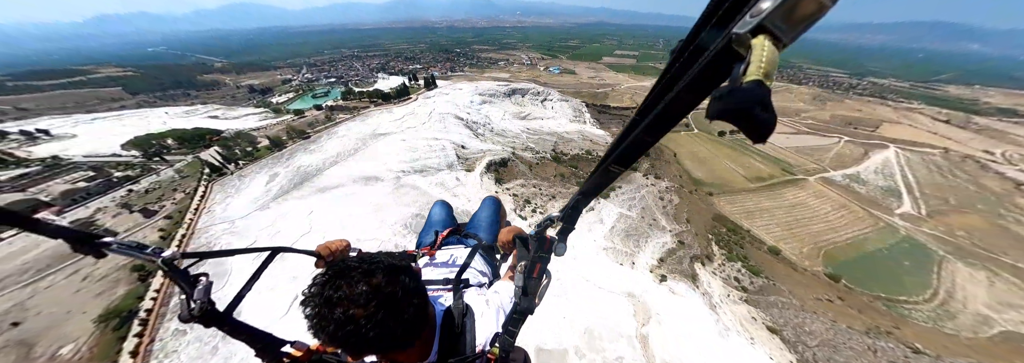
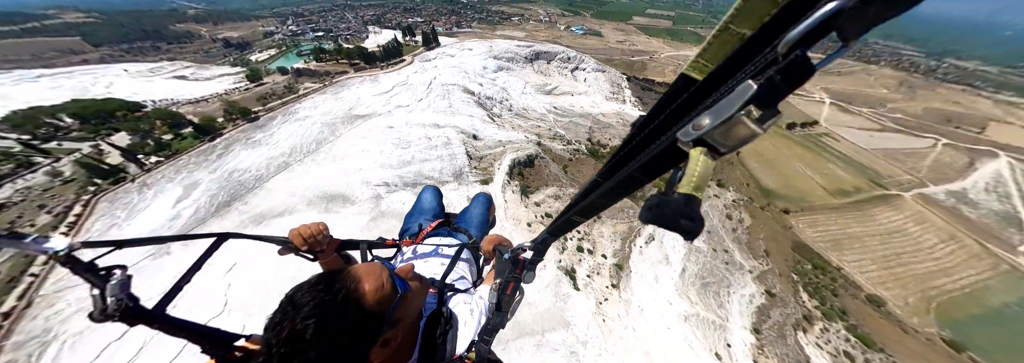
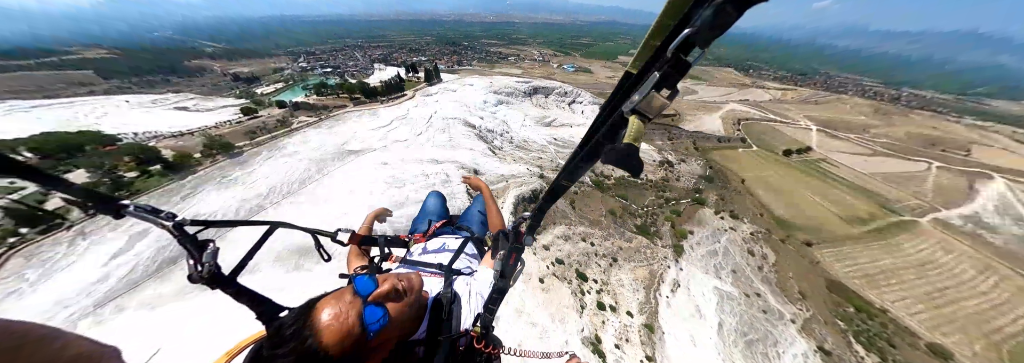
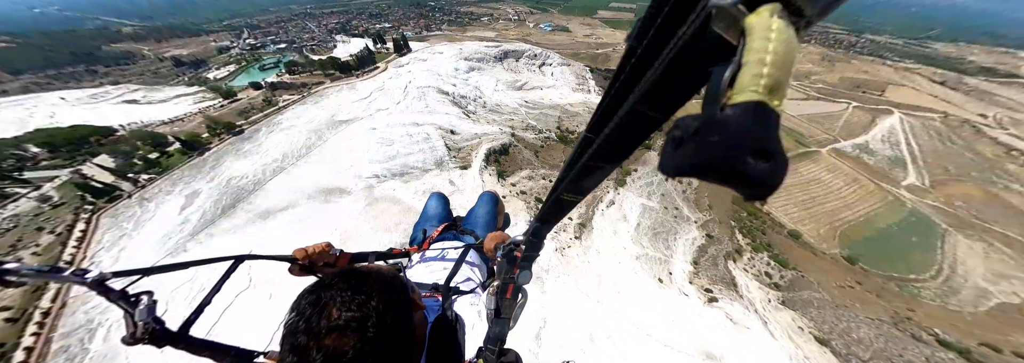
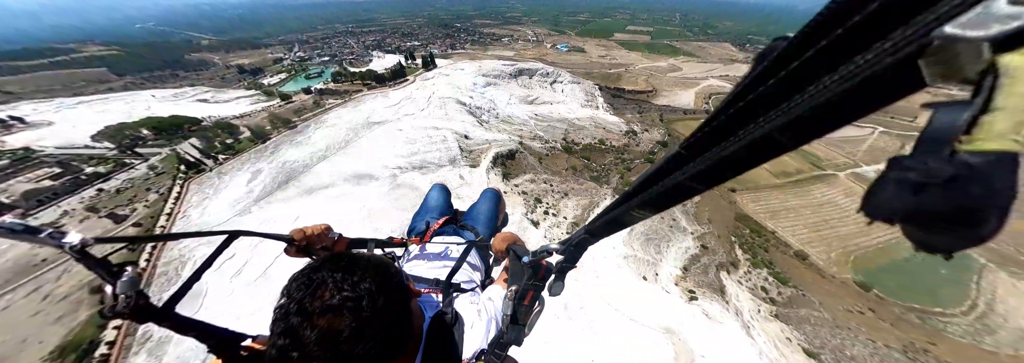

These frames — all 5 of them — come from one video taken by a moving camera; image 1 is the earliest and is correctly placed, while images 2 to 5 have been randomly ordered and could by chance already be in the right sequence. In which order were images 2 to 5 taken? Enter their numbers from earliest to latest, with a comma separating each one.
5, 4, 2, 3
